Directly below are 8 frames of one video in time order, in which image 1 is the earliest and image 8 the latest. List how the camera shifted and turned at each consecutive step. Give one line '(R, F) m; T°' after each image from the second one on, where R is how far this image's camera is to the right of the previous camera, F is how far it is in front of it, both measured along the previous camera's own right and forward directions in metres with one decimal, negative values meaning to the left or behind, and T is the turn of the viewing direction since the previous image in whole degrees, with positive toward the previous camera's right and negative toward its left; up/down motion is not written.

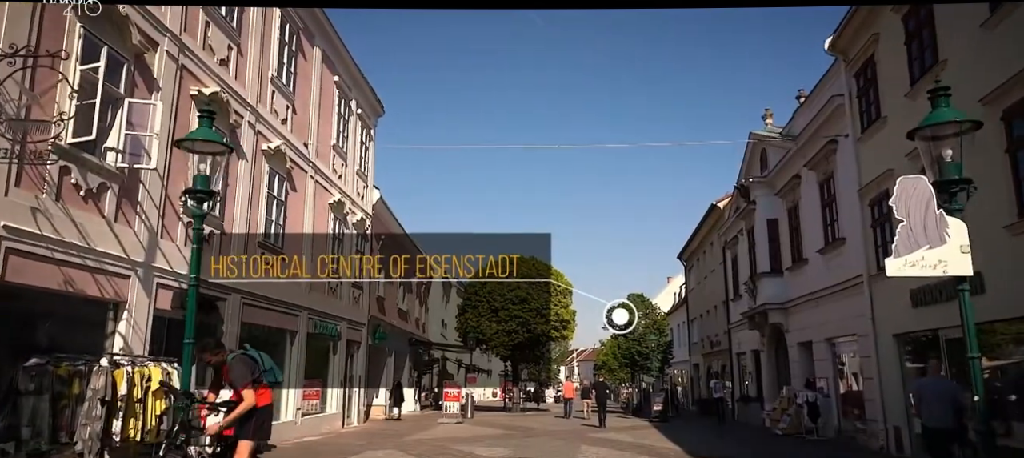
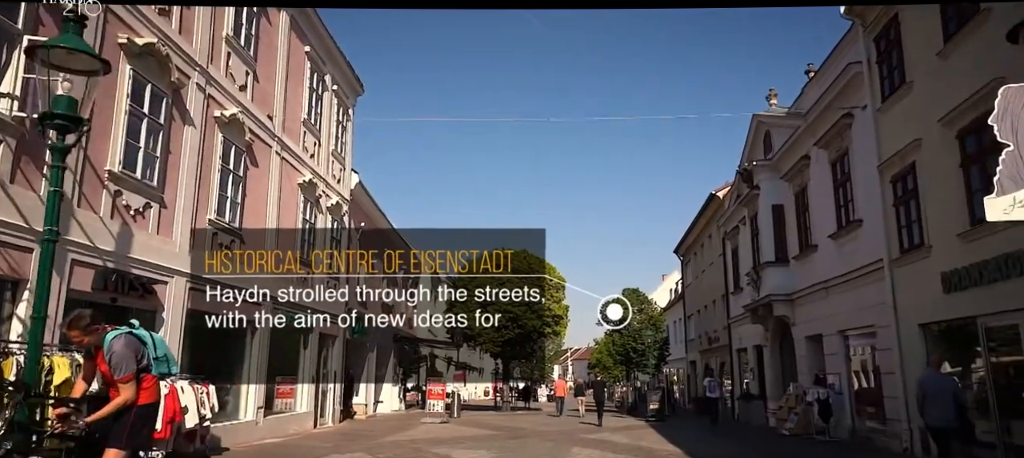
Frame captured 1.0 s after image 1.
(+0.2, +1.4) m; 0°
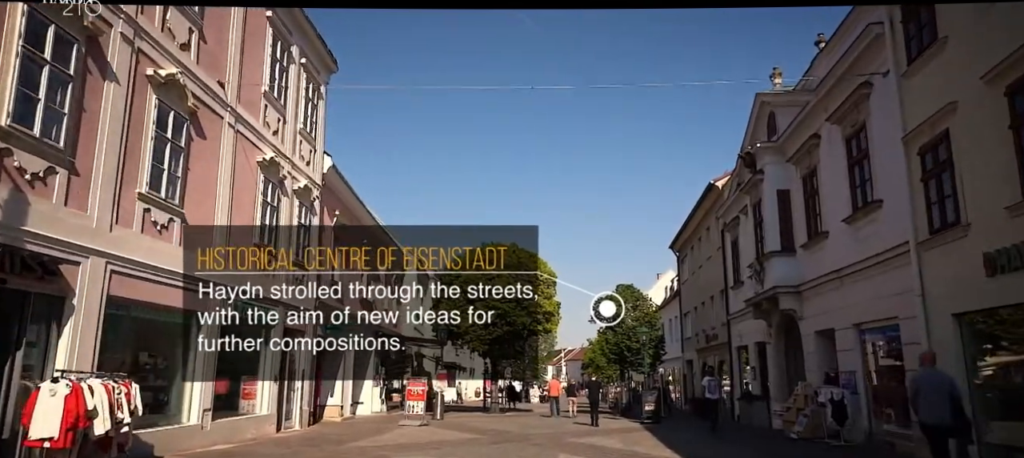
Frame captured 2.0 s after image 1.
(+0.3, +1.5) m; 0°
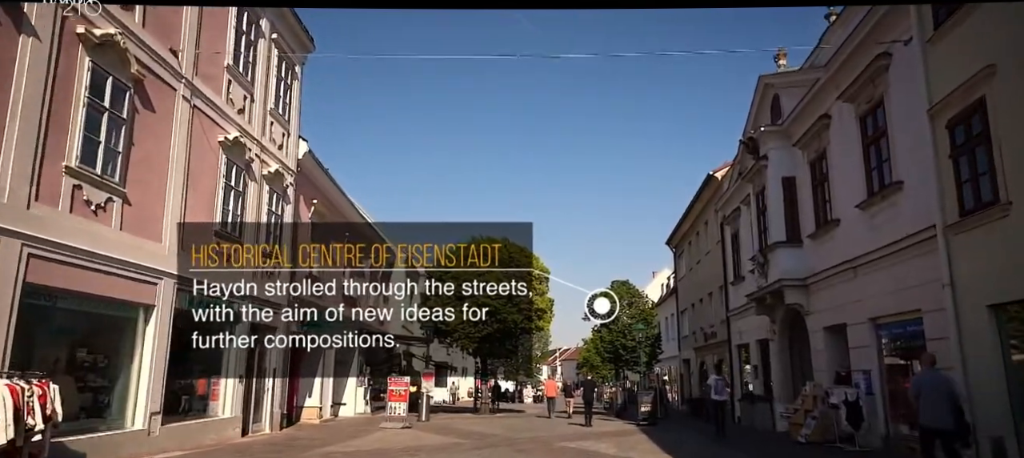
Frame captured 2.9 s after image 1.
(+0.2, +1.2) m; 0°
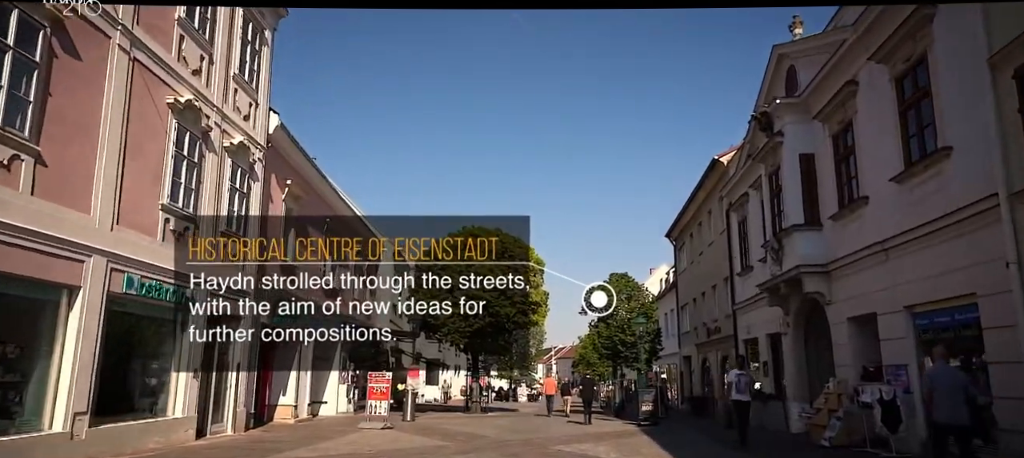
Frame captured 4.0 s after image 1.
(+0.1, +1.6) m; 0°
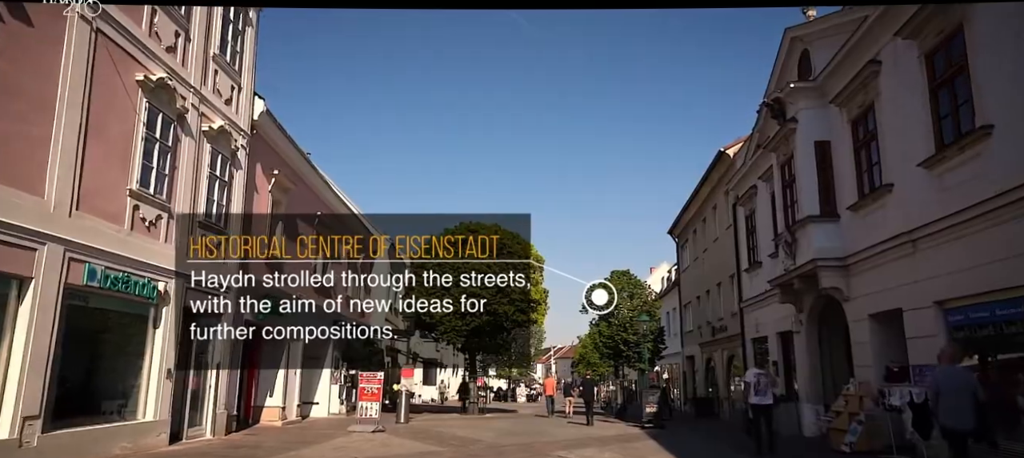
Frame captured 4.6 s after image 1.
(0.0, +0.9) m; 0°
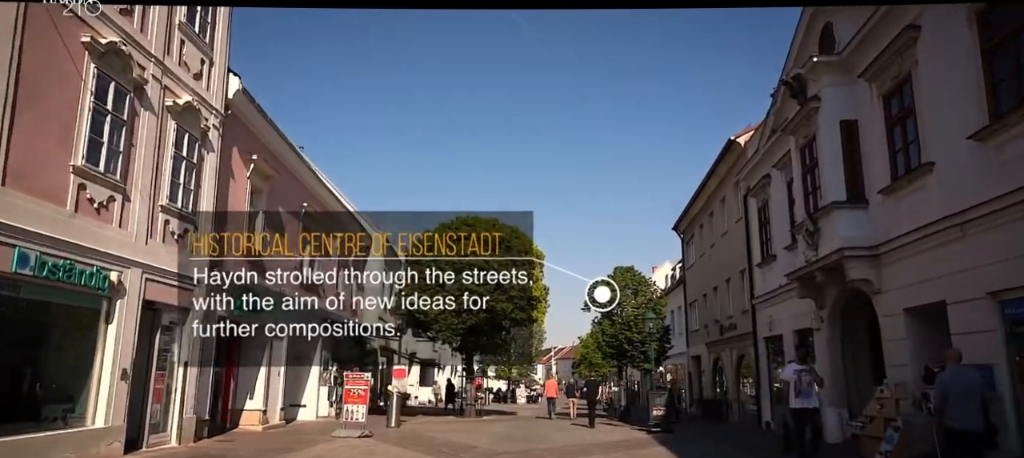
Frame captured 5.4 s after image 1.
(+0.1, +1.3) m; 0°
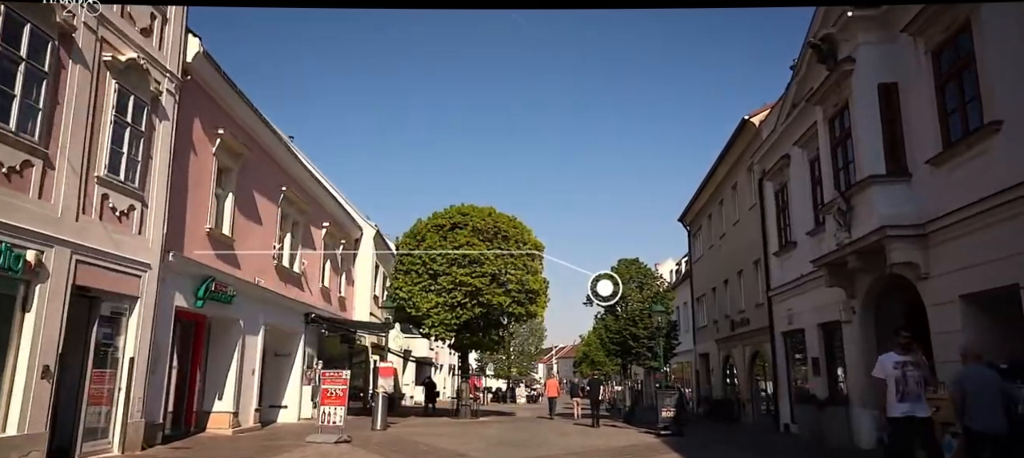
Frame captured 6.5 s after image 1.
(+0.1, +1.6) m; 0°
